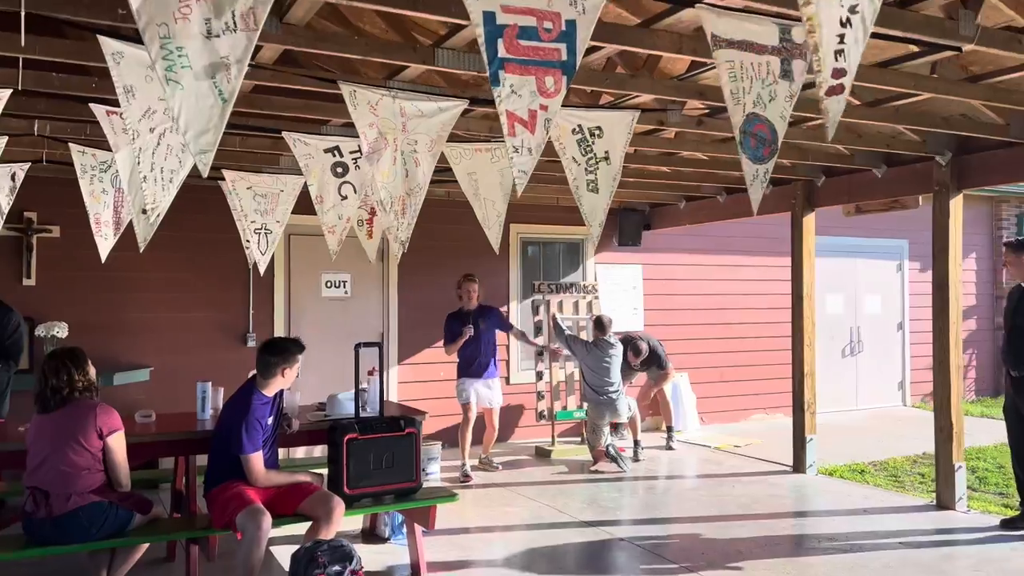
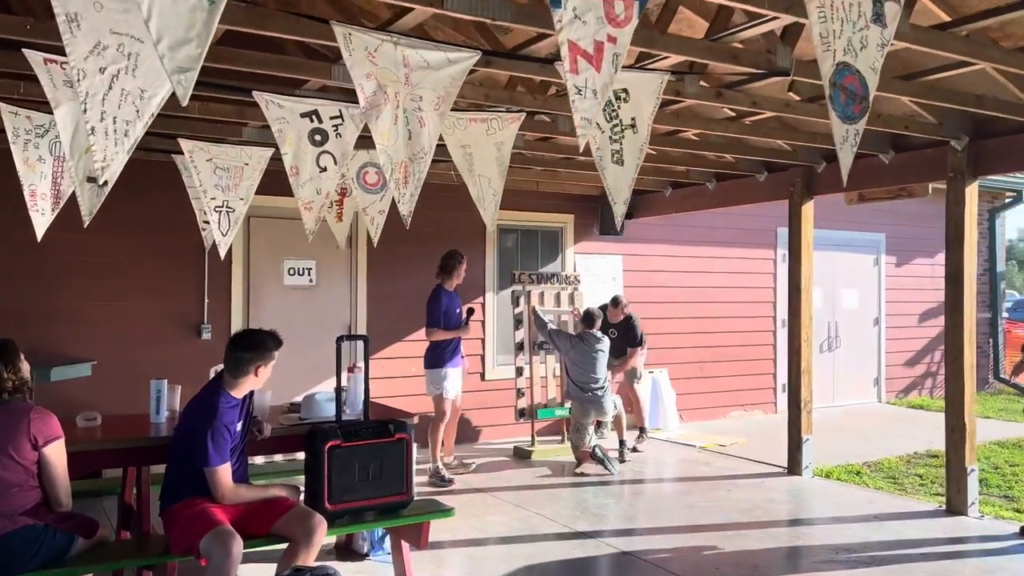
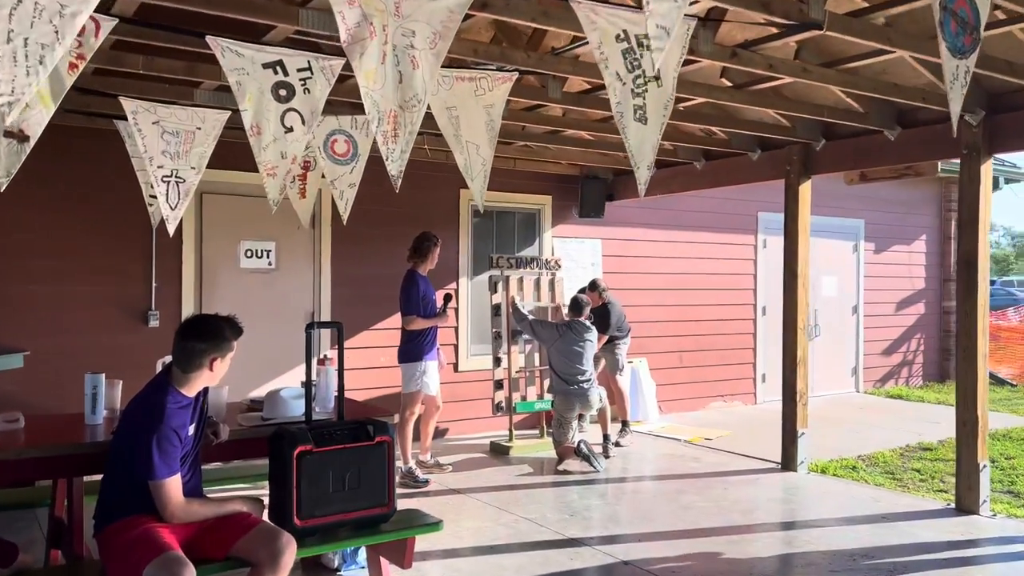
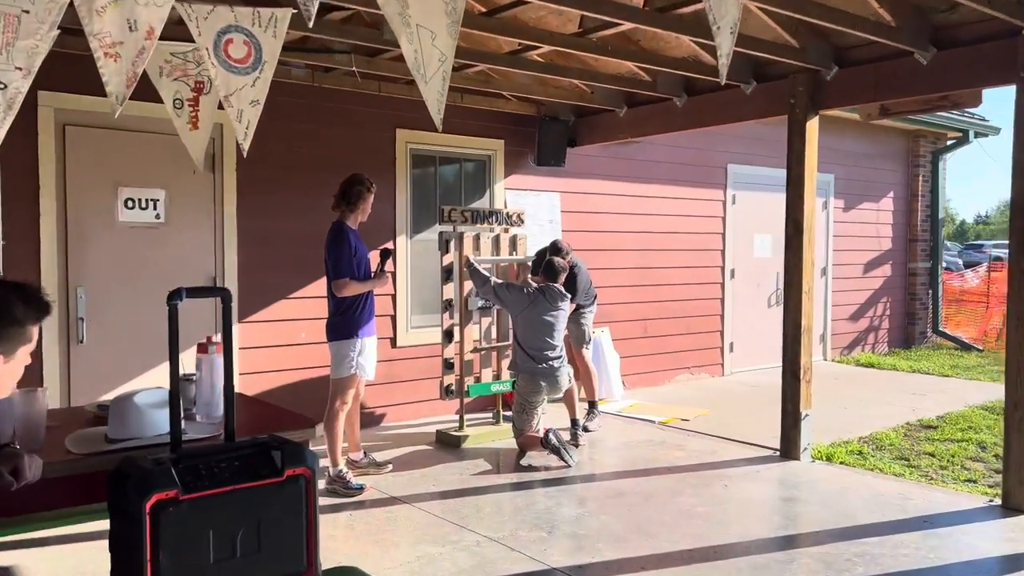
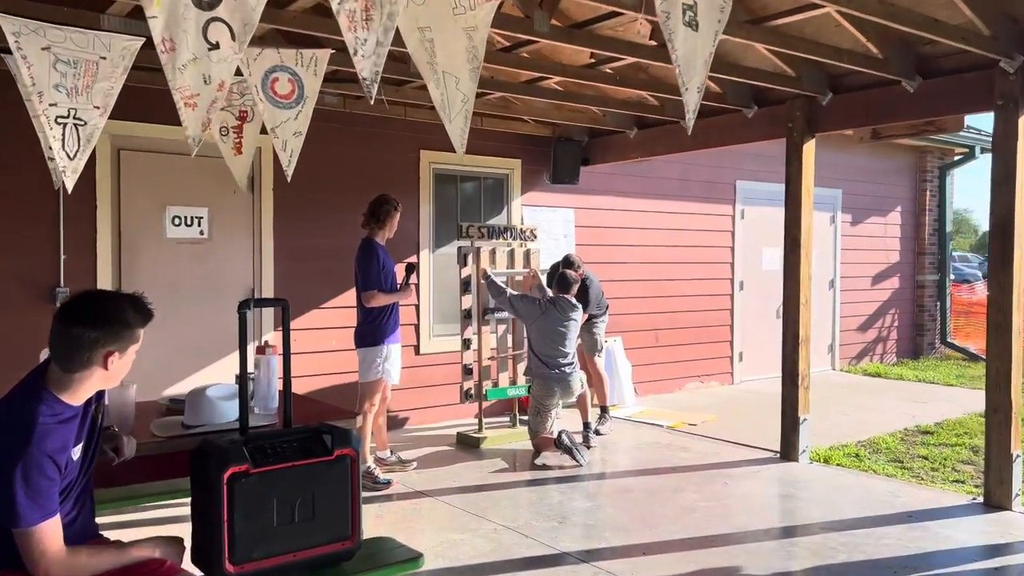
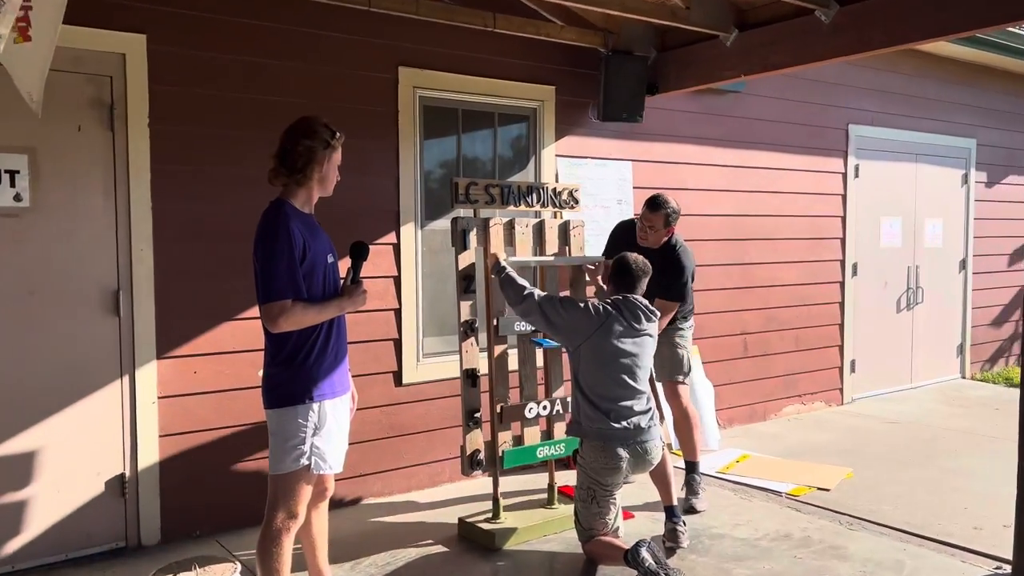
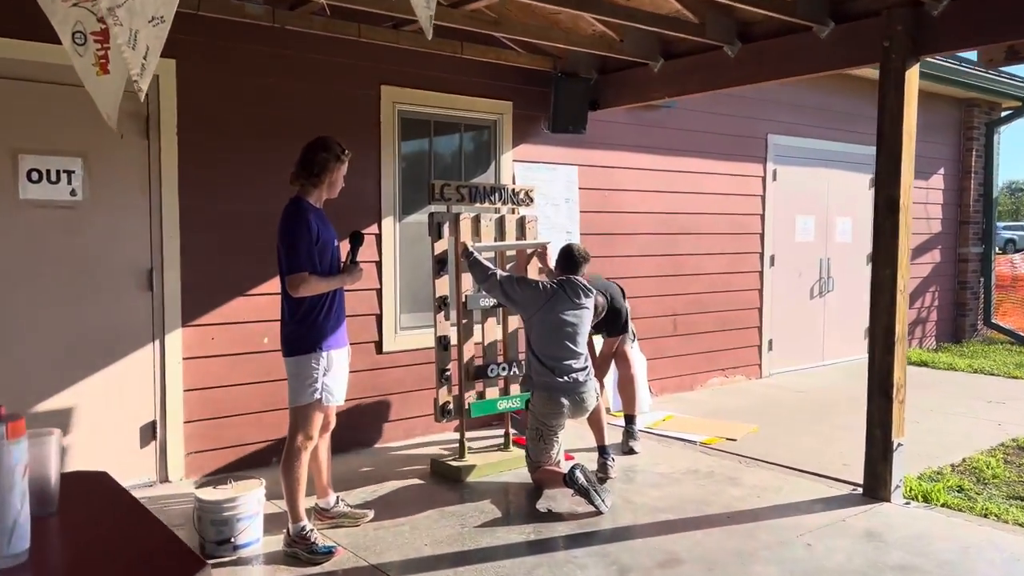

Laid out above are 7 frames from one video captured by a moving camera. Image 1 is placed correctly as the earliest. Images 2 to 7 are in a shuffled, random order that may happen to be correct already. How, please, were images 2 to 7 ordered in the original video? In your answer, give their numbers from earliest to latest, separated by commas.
2, 3, 5, 4, 7, 6
